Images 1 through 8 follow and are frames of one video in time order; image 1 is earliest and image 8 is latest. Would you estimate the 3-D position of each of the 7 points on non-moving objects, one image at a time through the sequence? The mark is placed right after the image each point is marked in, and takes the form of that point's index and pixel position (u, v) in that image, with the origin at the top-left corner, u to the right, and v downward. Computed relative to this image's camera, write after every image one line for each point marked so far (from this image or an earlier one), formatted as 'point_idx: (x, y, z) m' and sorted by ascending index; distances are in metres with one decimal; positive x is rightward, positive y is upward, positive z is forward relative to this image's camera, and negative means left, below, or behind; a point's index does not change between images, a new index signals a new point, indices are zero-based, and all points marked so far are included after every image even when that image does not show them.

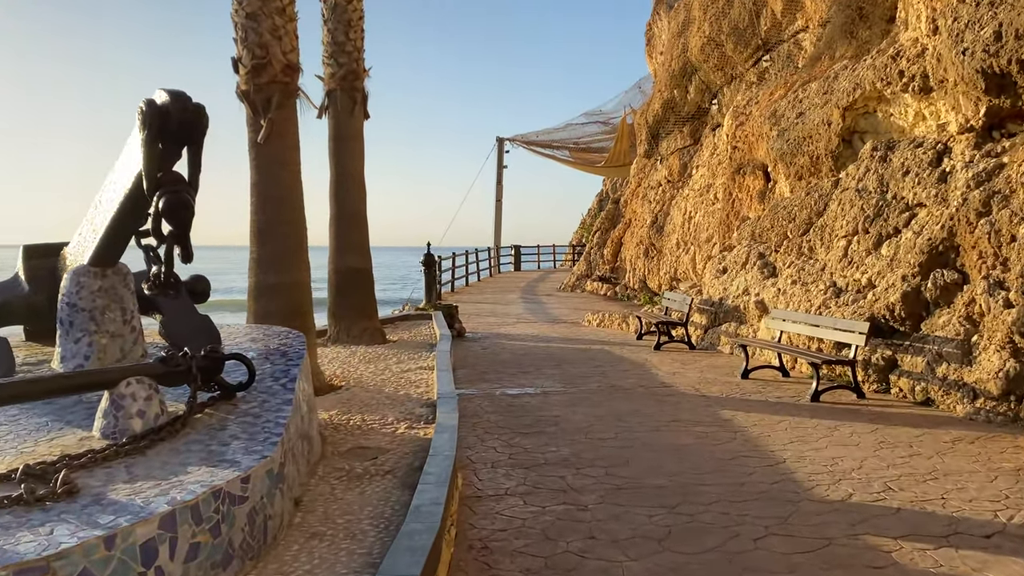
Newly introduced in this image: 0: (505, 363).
0: (-0.1, -0.7, +7.7) m
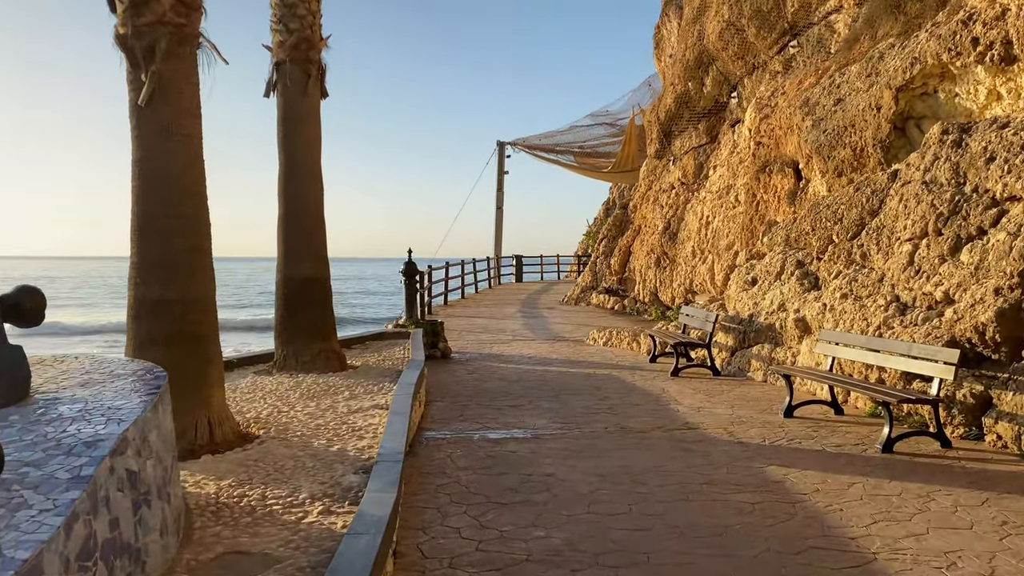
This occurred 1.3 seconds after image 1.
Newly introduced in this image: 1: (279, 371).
0: (-0.2, -0.8, +6.4) m
1: (-1.6, -0.6, +6.0) m
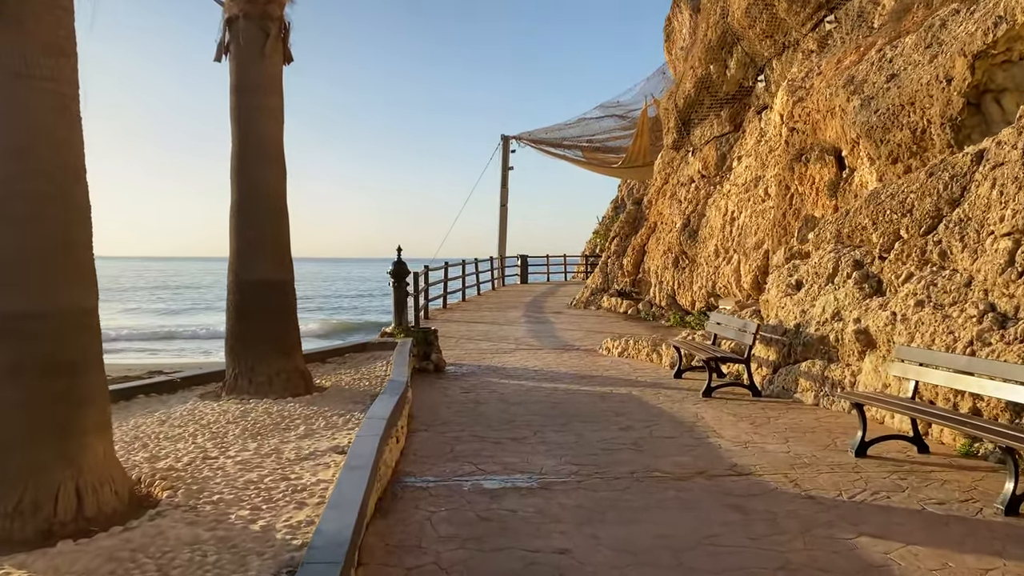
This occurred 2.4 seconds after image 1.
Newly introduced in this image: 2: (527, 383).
0: (-0.1, -0.8, +5.3) m
1: (-1.6, -0.6, +4.9) m
2: (+0.1, -0.7, +6.7) m
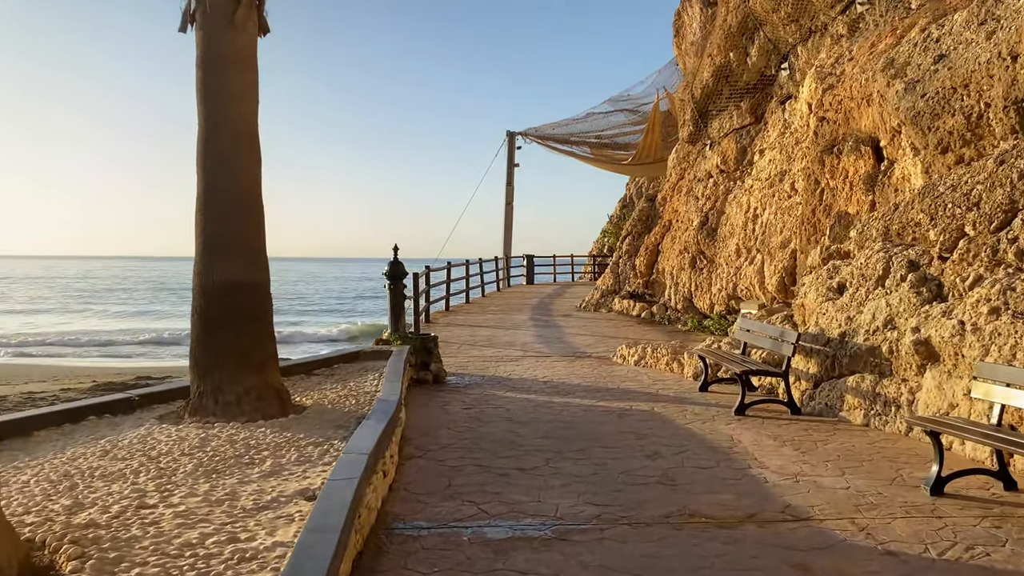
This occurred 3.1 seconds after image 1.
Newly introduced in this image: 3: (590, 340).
0: (-0.1, -0.8, +4.6) m
1: (-1.6, -0.6, +4.2) m
2: (+0.2, -0.8, +6.1) m
3: (+0.8, -0.6, +9.3) m
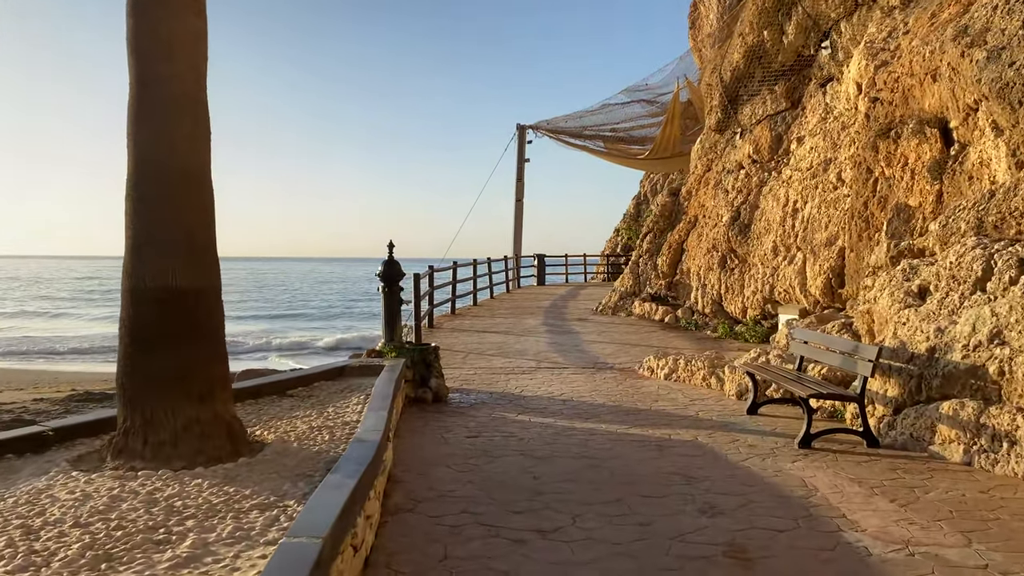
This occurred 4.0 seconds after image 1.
0: (0.0, -0.8, +3.7) m
1: (-1.5, -0.6, +3.3) m
2: (+0.2, -0.8, +5.1) m
3: (+1.0, -0.6, +8.4) m
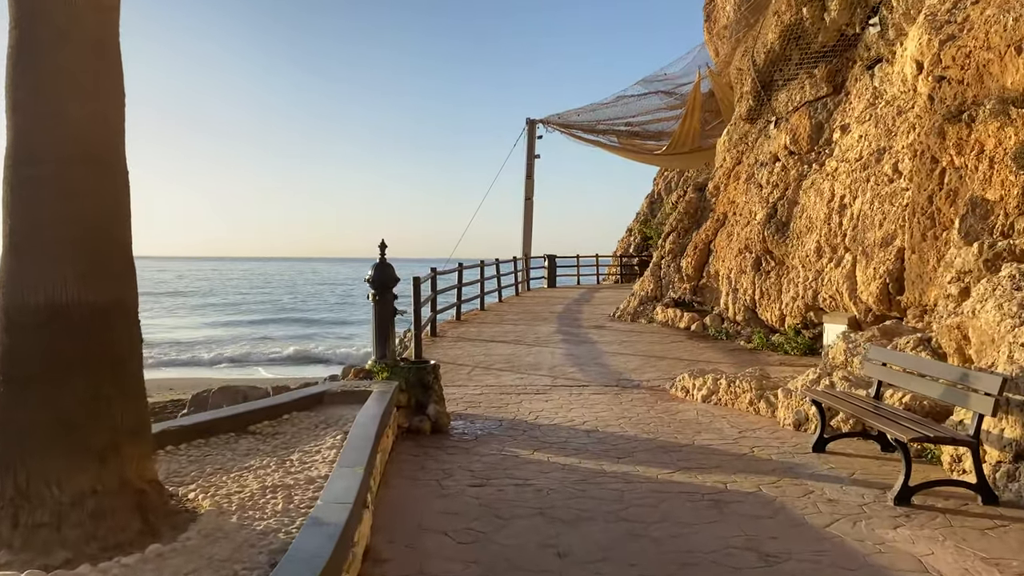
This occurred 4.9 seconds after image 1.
0: (0.0, -0.9, +2.7) m
1: (-1.5, -0.7, +2.4) m
2: (+0.3, -0.8, +4.2) m
3: (+1.1, -0.6, +7.4) m
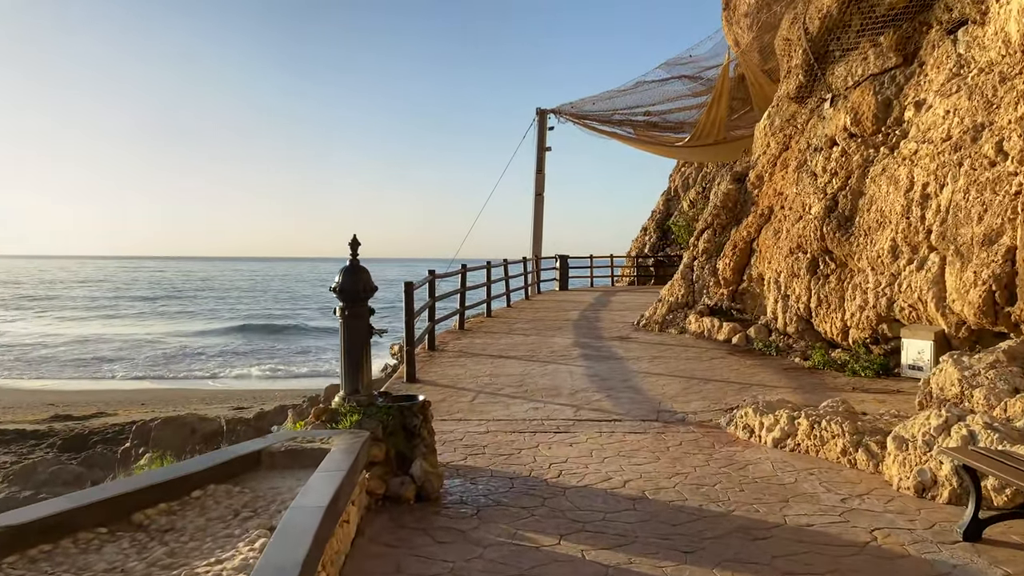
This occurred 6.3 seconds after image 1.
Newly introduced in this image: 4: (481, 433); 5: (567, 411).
0: (+0.1, -0.9, +1.4) m
1: (-1.4, -0.7, +1.1) m
2: (+0.4, -0.9, +2.8) m
3: (+1.1, -0.7, +6.1) m
4: (-0.2, -0.8, +4.8) m
5: (+0.3, -0.8, +5.4) m
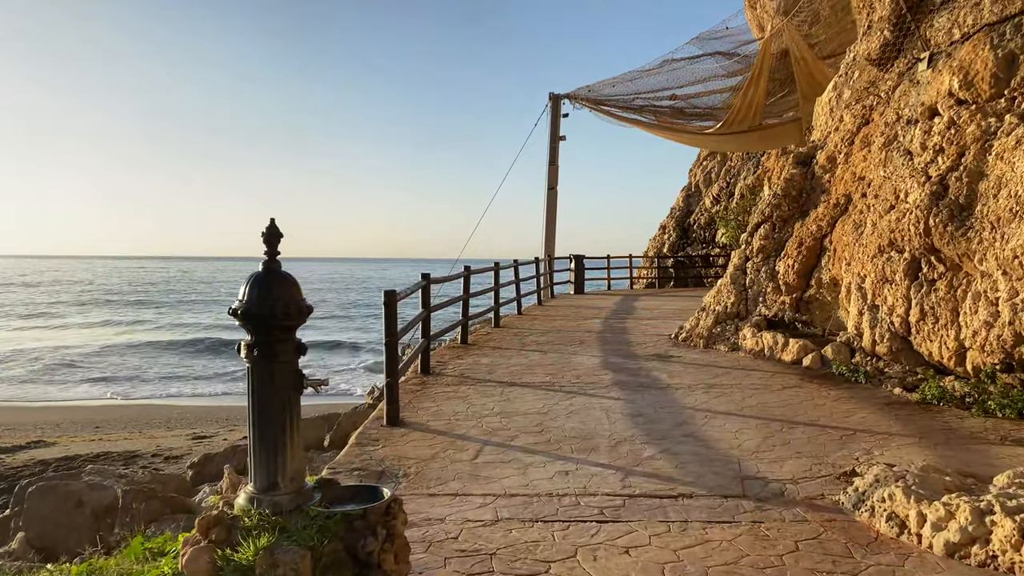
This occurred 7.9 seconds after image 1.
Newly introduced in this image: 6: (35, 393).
0: (+0.1, -1.0, -0.2) m
1: (-1.4, -0.8, -0.6) m
2: (+0.4, -0.9, +1.2) m
3: (+1.2, -0.7, +4.5) m
4: (-0.1, -0.9, +3.2) m
5: (+0.4, -0.8, +3.7) m
6: (-8.0, -1.6, +14.5) m
